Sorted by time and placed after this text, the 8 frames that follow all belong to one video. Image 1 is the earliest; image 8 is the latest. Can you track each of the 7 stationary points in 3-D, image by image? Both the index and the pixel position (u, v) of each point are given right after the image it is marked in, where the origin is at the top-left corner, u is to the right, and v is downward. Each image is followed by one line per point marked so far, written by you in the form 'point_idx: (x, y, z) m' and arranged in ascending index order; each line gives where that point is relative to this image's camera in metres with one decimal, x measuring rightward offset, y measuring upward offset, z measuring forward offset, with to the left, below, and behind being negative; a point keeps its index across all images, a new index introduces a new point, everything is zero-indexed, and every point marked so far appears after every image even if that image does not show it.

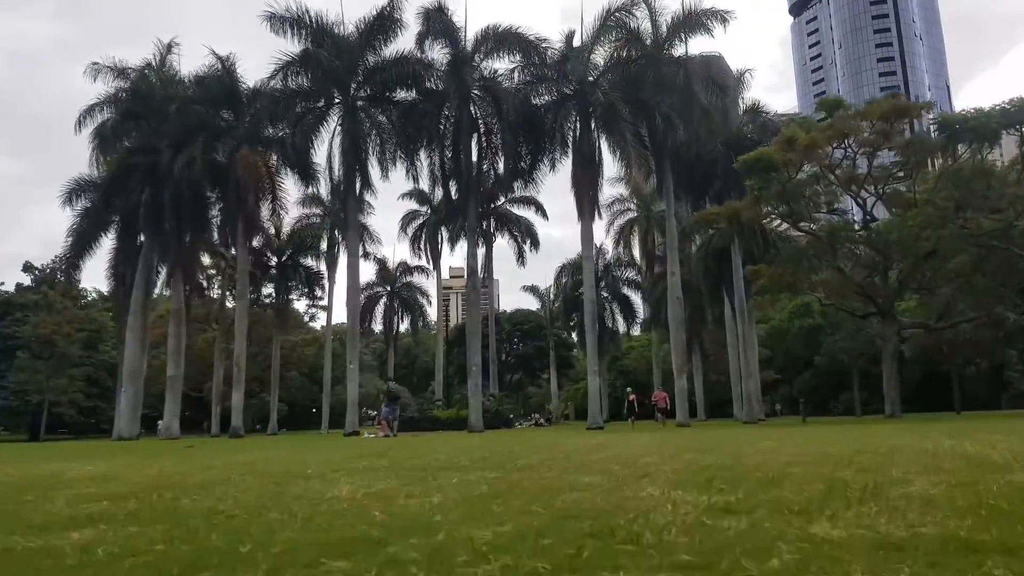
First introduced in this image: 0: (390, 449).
0: (-2.3, -2.8, +14.2) m
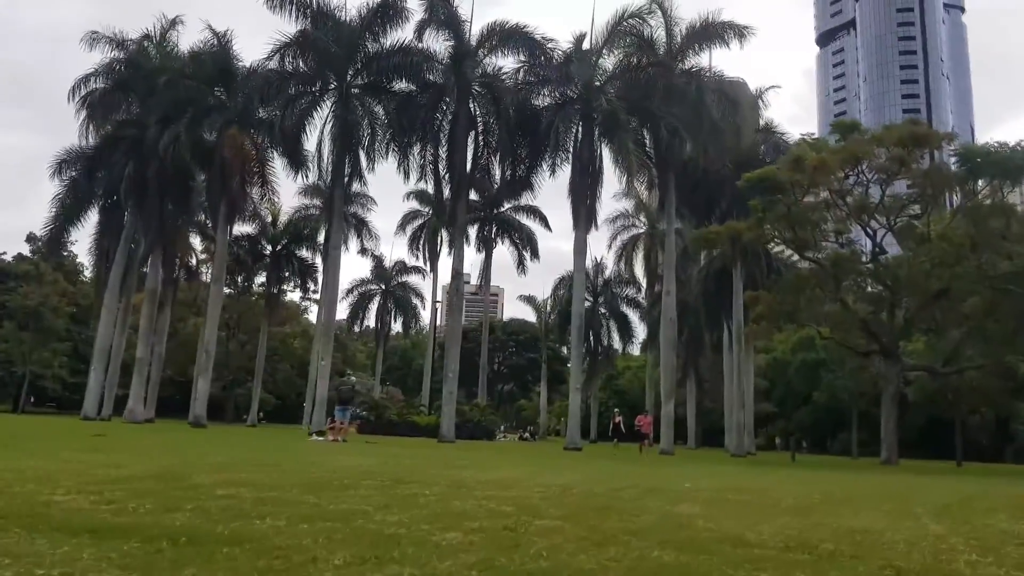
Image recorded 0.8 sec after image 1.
0: (-3.1, -2.6, +12.9) m
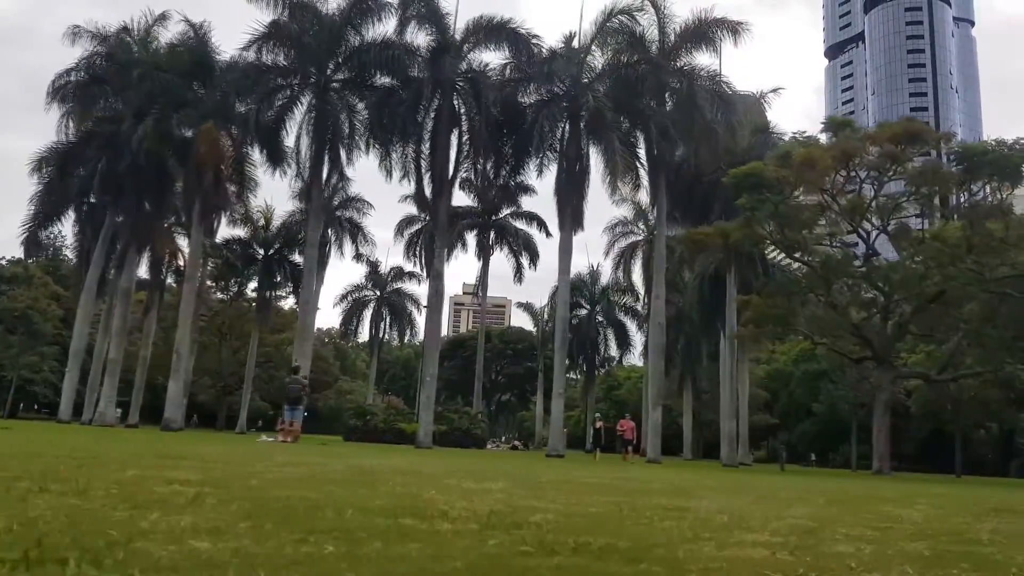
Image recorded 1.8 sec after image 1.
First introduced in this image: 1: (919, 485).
0: (-3.8, -2.4, +12.0) m
1: (+8.8, -4.2, +17.8) m
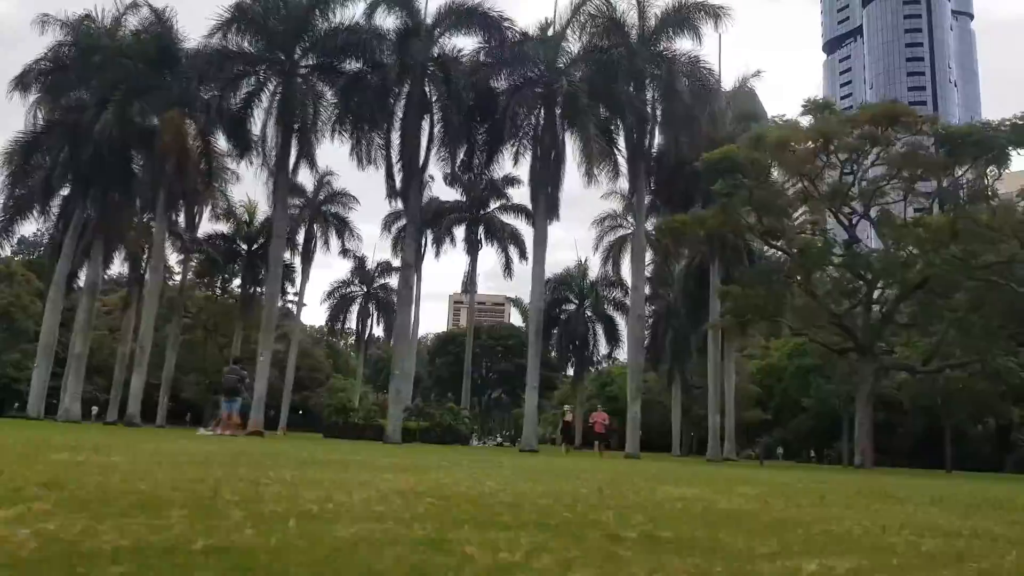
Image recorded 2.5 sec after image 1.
0: (-4.7, -2.2, +11.3) m
1: (+7.9, -3.9, +17.0) m
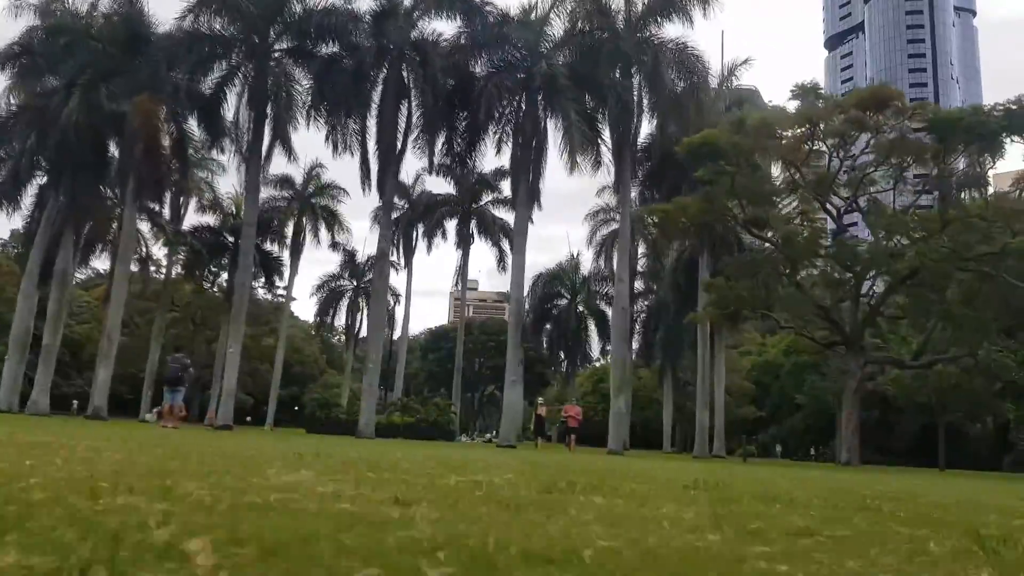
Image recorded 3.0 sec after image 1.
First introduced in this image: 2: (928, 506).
0: (-5.4, -2.0, +10.6) m
1: (+7.2, -3.7, +16.3) m
2: (+4.0, -2.1, +8.0) m
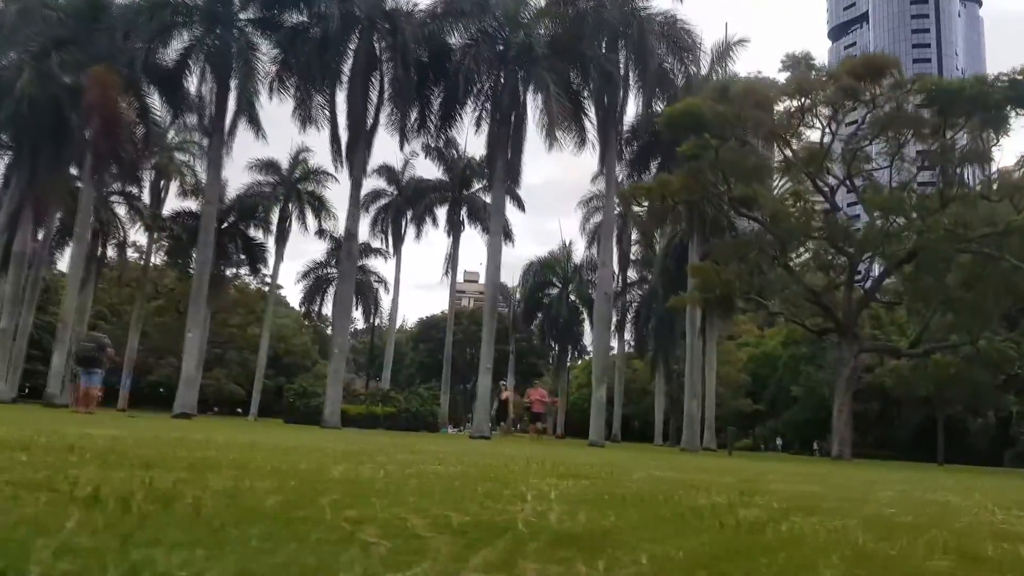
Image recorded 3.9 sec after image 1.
0: (-6.1, -1.6, +9.4) m
1: (+6.5, -3.3, +15.0) m
2: (+3.2, -1.8, +6.7) m
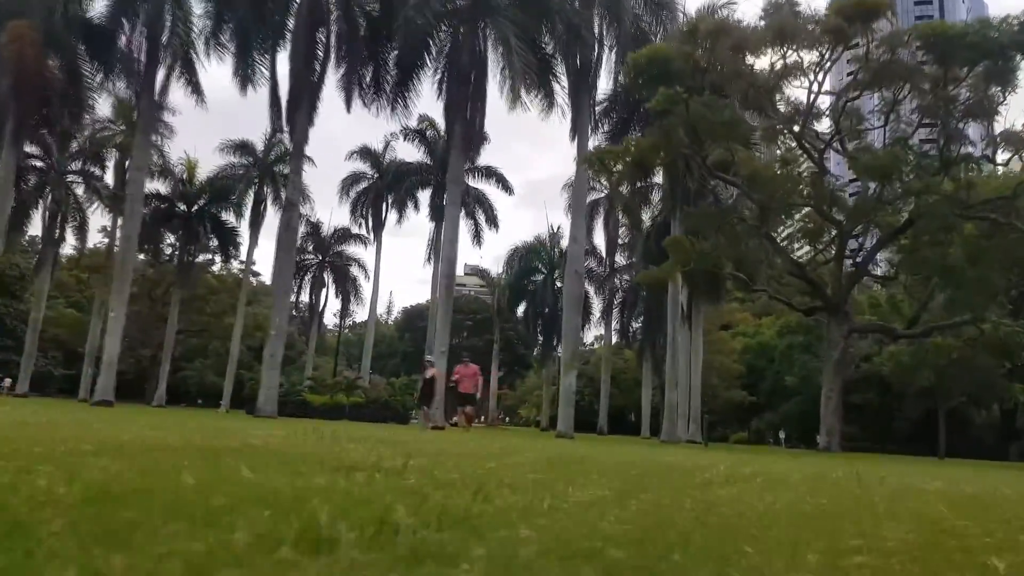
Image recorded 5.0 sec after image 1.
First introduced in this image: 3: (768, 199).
0: (-7.2, -1.0, +7.3) m
1: (+5.4, -2.8, +12.9) m
2: (+2.1, -1.3, +4.6) m
3: (+5.5, +1.9, +18.0) m
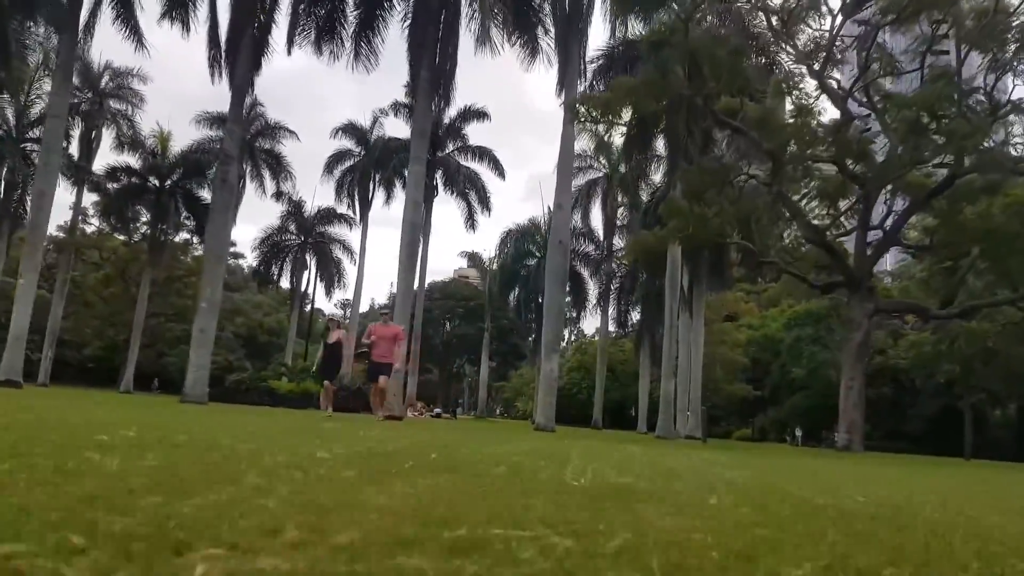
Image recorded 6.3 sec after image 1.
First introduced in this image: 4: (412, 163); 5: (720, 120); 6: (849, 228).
0: (-8.0, -0.4, +4.6) m
1: (+4.7, -2.2, +10.2) m
2: (+1.4, -0.7, +1.9) m
3: (+4.9, +2.5, +15.2) m
4: (-2.2, +2.7, +18.6) m
5: (+4.0, +3.2, +16.3) m
6: (+7.3, +1.2, +17.8) m
